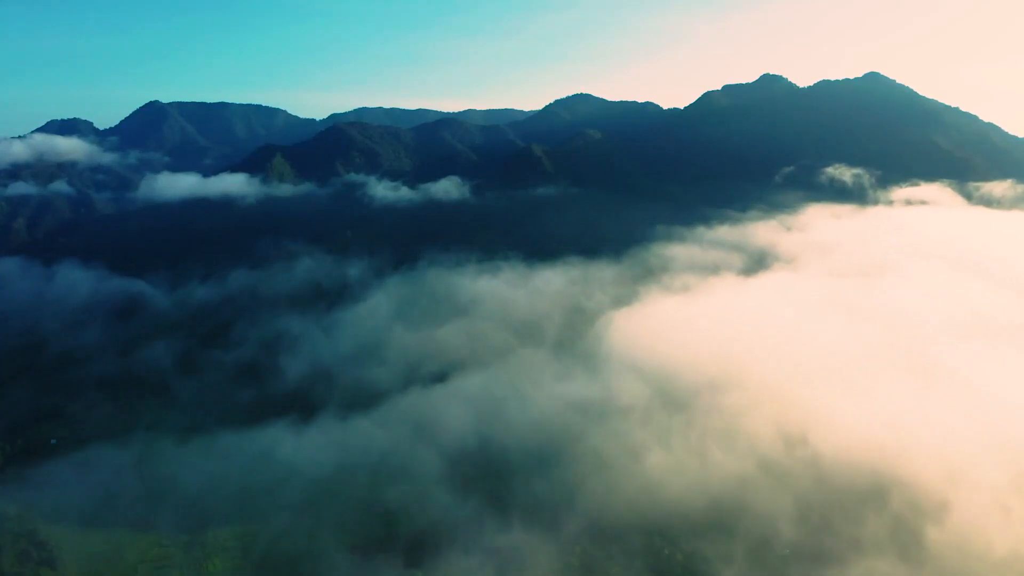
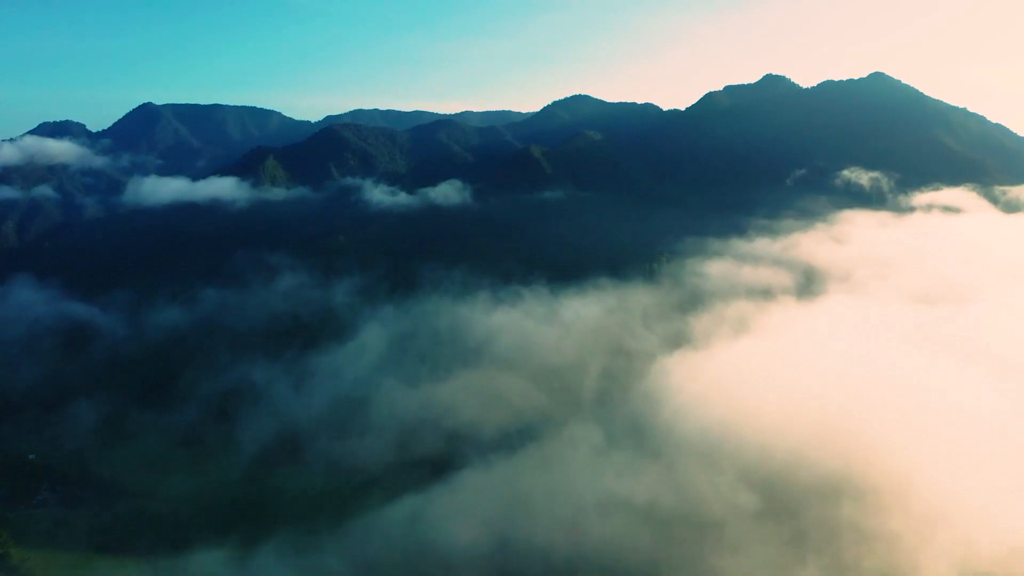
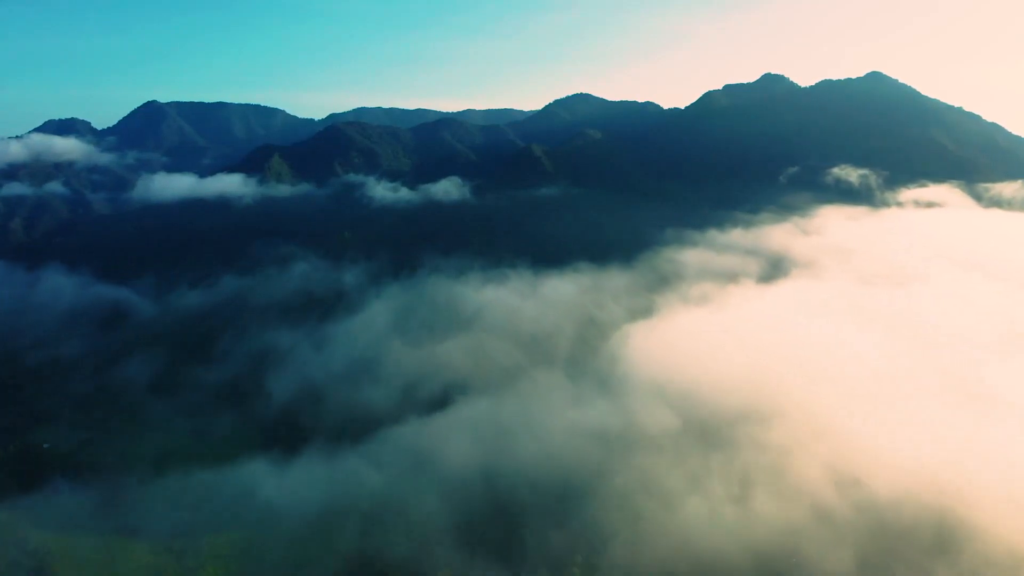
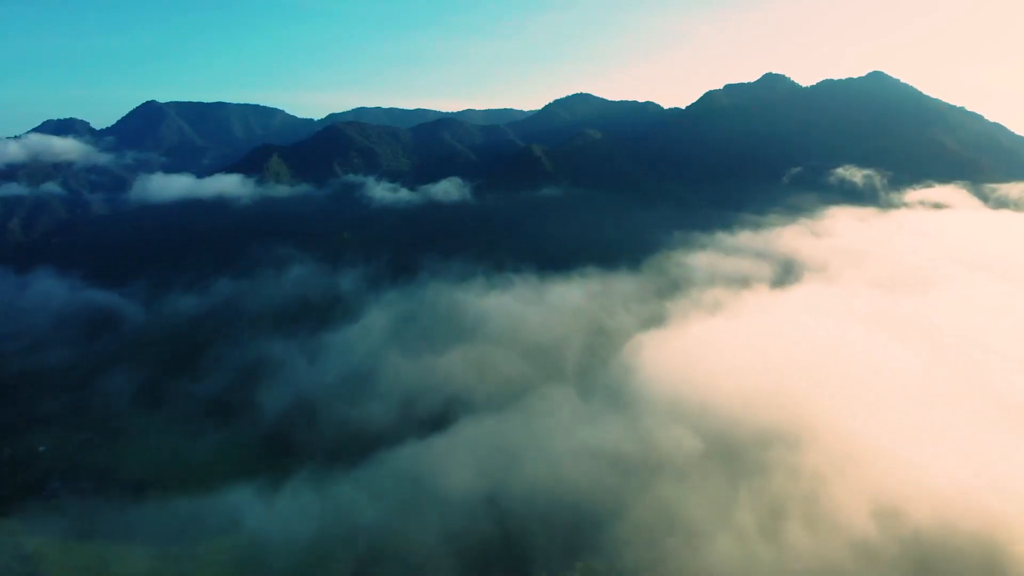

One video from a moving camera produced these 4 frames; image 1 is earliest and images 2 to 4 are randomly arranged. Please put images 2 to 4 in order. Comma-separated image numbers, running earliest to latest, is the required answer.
3, 4, 2
